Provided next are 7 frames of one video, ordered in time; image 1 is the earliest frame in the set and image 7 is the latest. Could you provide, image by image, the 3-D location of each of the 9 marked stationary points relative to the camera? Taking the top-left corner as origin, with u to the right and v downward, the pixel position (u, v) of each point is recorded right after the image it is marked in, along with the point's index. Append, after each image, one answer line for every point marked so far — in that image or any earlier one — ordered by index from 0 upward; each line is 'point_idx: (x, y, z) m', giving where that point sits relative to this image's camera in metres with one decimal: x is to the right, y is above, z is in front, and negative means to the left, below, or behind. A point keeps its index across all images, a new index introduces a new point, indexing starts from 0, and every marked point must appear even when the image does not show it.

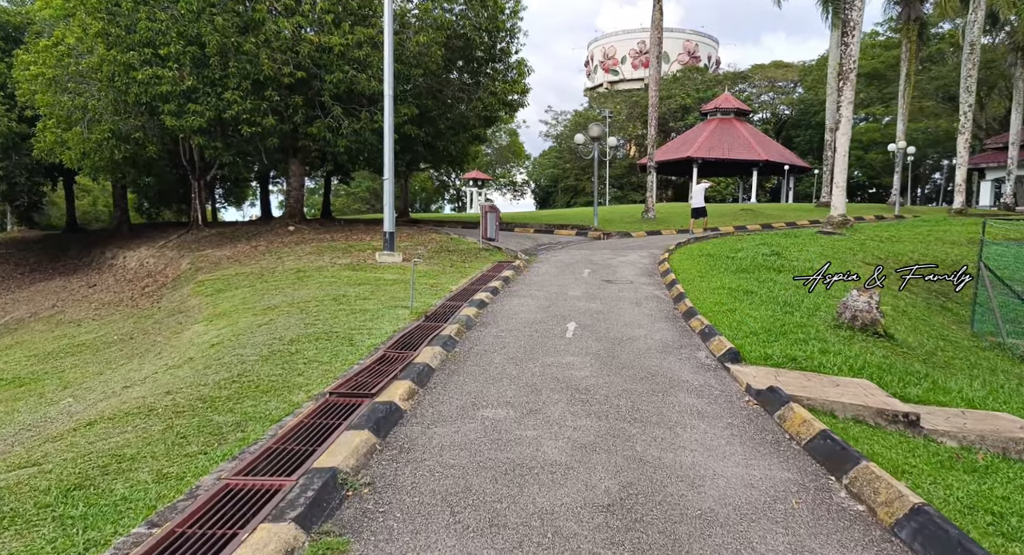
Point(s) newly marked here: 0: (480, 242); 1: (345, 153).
0: (-0.7, +0.8, +16.4) m
1: (-4.1, +3.0, +17.4) m
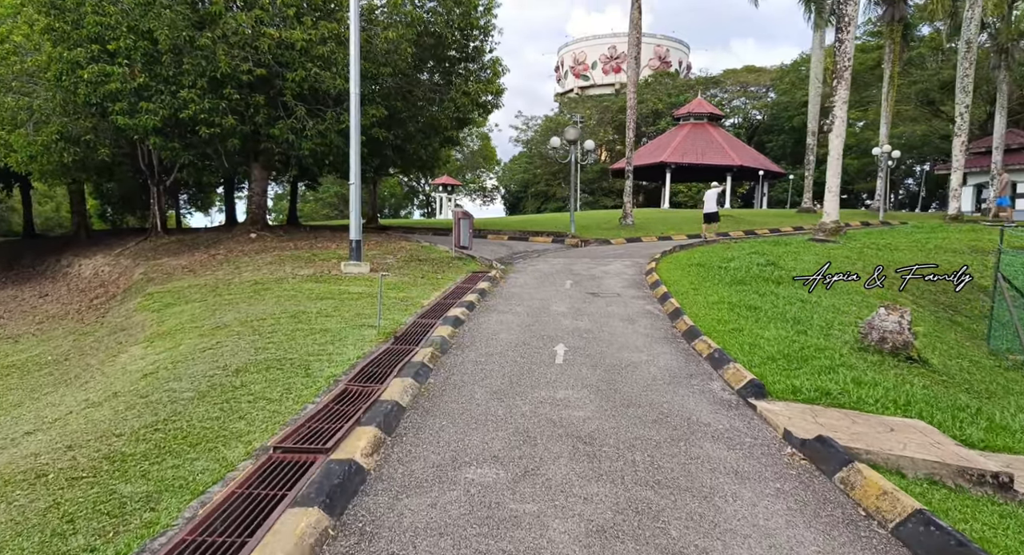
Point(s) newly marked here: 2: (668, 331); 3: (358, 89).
0: (-1.2, +0.6, +15.3) m
1: (-4.6, +2.7, +16.3) m
2: (+1.8, -0.6, +8.3) m
3: (-2.9, +3.5, +13.3) m
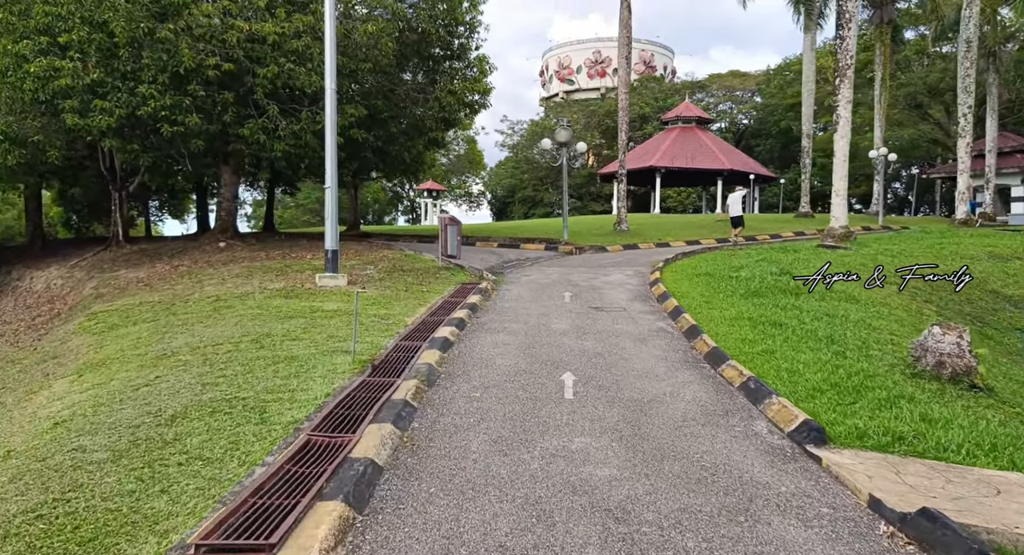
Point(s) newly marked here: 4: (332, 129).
0: (-1.4, +0.4, +14.2) m
1: (-4.9, +2.5, +15.1) m
2: (+1.8, -0.8, +7.2) m
3: (-3.0, +3.3, +12.2) m
4: (-3.0, +2.4, +12.0) m
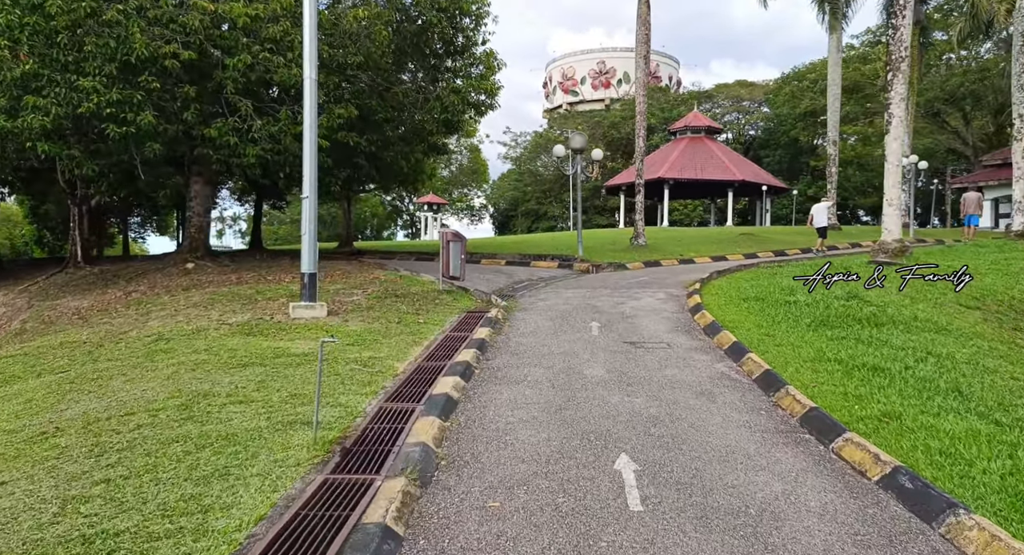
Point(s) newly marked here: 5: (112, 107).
0: (-1.2, -0.1, +12.3) m
1: (-4.7, +2.0, +13.3) m
2: (+2.0, -1.1, +5.3) m
3: (-2.9, +2.9, +10.4) m
4: (-2.8, +2.0, +10.1) m
5: (-6.1, +2.6, +11.1) m
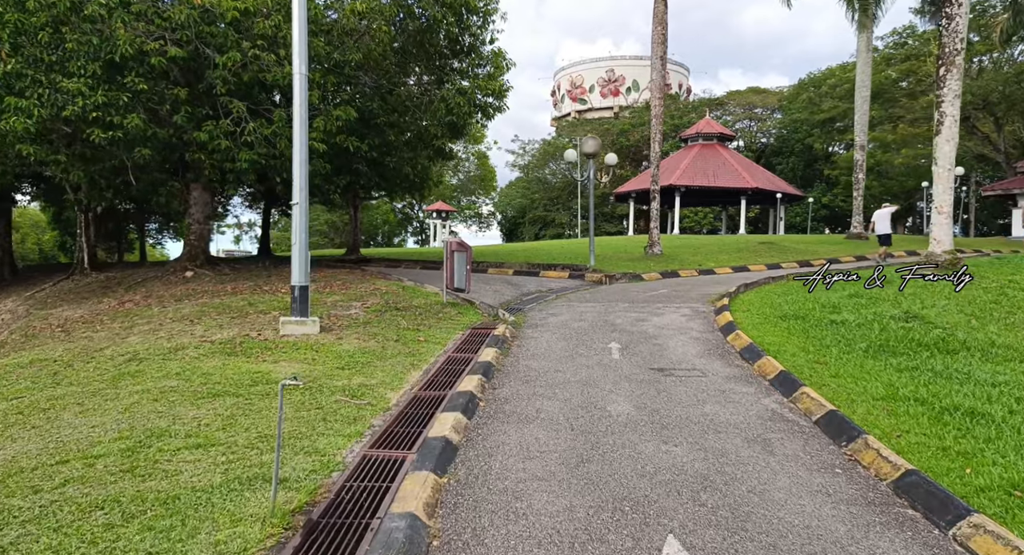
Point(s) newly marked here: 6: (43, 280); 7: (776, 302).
0: (-1.1, -0.3, +11.3) m
1: (-4.5, +1.8, +12.3) m
2: (+2.0, -1.2, +4.3) m
3: (-2.7, +2.7, +9.4) m
4: (-2.7, +1.9, +9.2) m
5: (-6.0, +2.4, +10.2) m
6: (-12.7, 0.0, +19.4) m
7: (+3.8, -0.4, +10.3) m
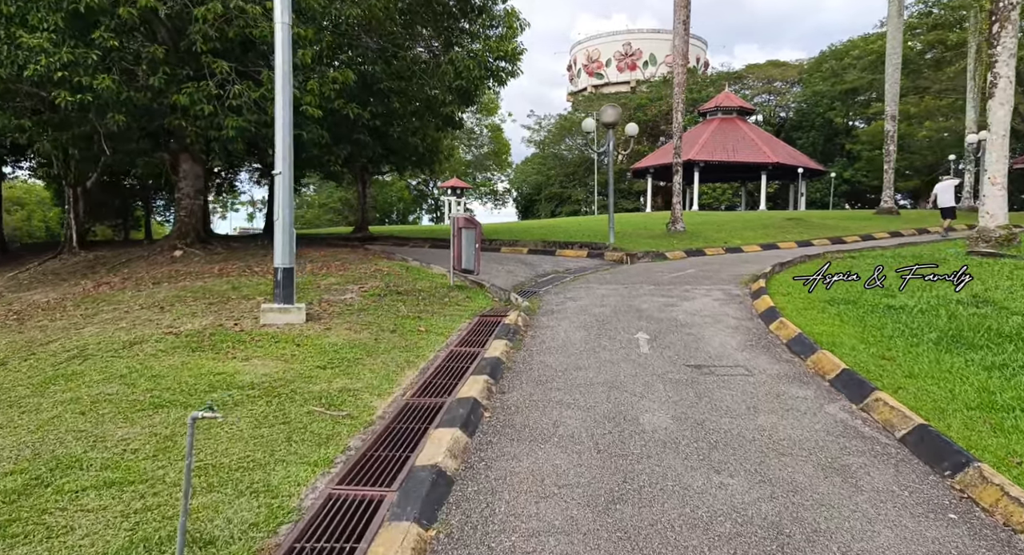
0: (-0.9, 0.0, +10.3) m
1: (-4.3, +2.1, +11.2) m
2: (+2.1, -1.1, +3.2) m
3: (-2.6, +2.9, +8.3) m
4: (-2.6, +2.1, +8.0) m
5: (-5.8, +2.6, +9.2) m
6: (-12.4, +0.5, +18.5) m
7: (+4.0, -0.1, +9.1) m
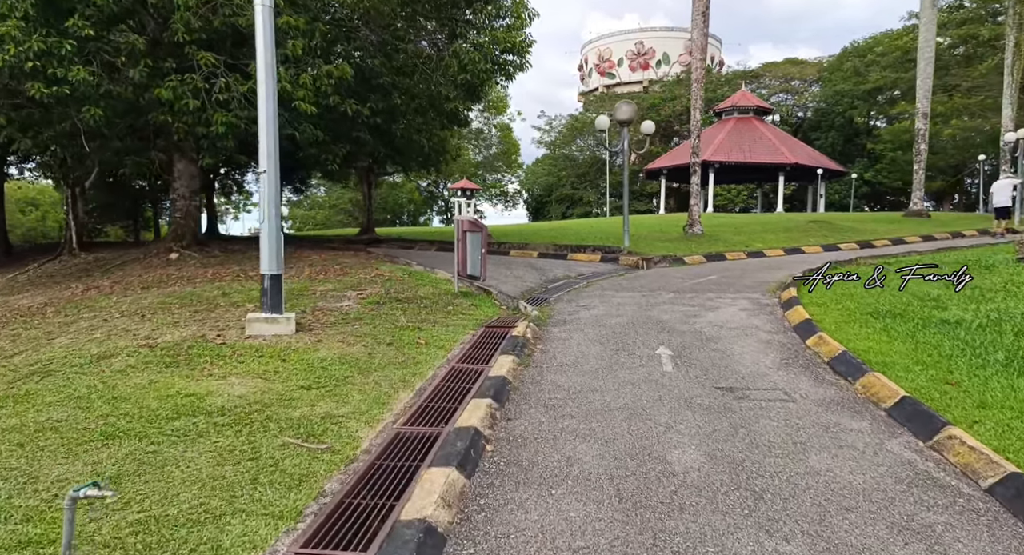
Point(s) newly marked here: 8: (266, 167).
0: (-0.8, -0.1, +9.6) m
1: (-4.1, +2.1, +10.6) m
2: (+2.1, -1.2, +2.4) m
3: (-2.5, +2.9, +7.6) m
4: (-2.5, +2.0, +7.4) m
5: (-5.7, +2.6, +8.6) m
6: (-12.1, +0.4, +18.0) m
7: (+4.1, -0.2, +8.4) m
8: (-2.4, +1.1, +7.2) m
